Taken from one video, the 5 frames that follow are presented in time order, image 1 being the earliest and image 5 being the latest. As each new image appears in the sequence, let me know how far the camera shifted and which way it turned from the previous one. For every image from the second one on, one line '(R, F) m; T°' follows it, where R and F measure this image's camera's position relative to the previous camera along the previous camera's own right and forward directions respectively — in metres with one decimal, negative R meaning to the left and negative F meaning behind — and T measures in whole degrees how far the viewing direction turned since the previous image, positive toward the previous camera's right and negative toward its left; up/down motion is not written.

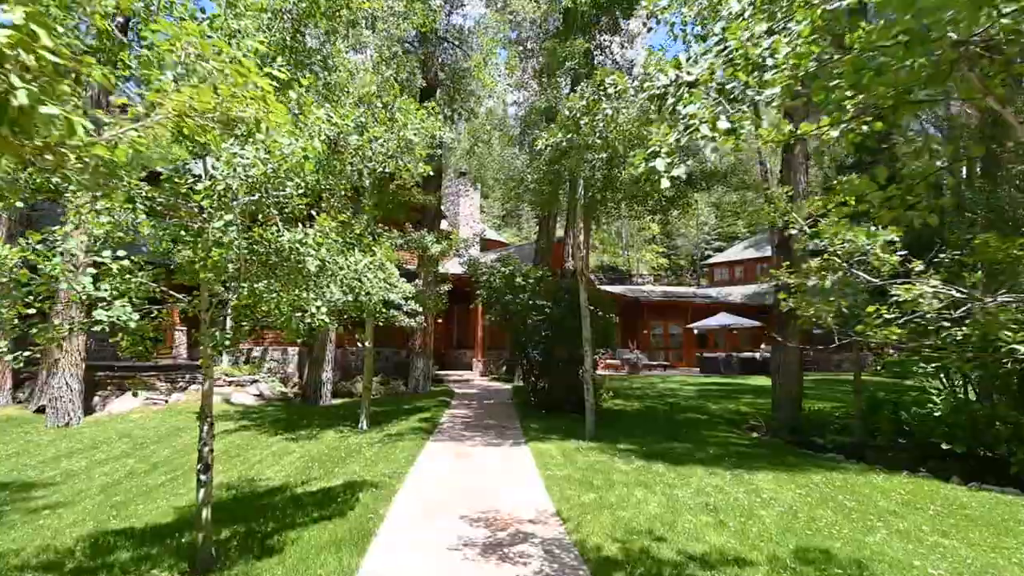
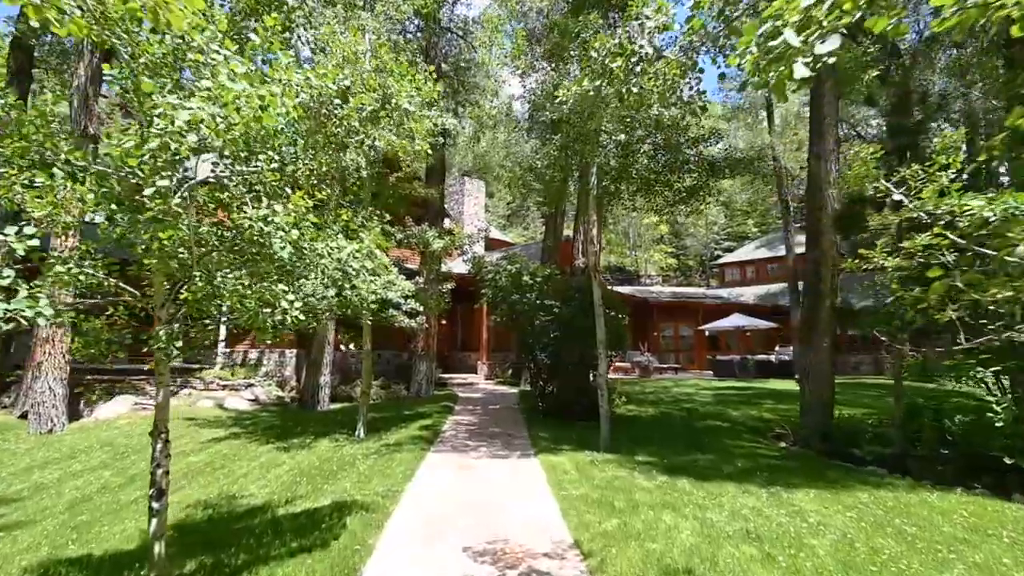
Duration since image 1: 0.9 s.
(0.0, +0.8) m; 0°
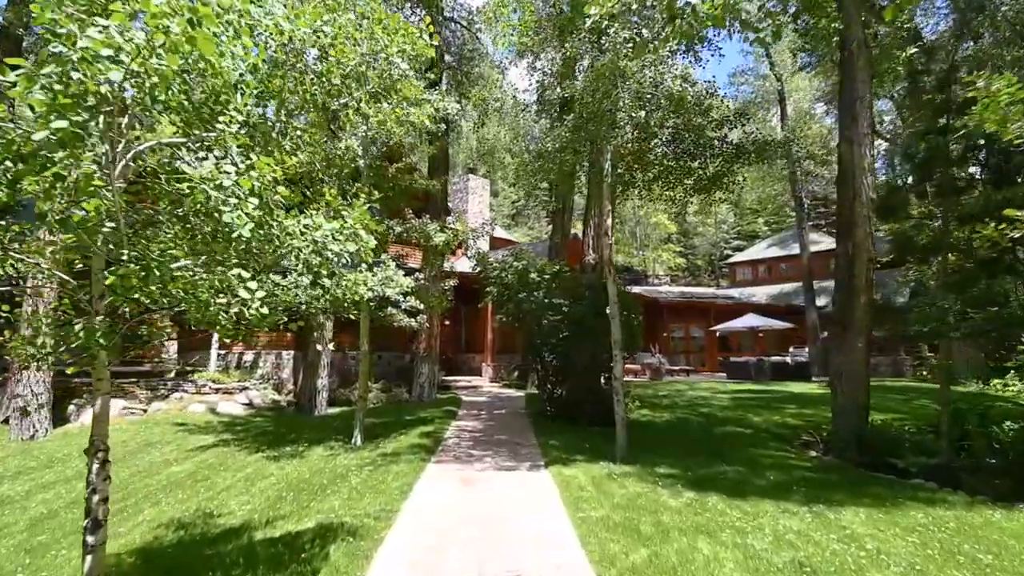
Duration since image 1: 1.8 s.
(0.0, +0.8) m; 0°
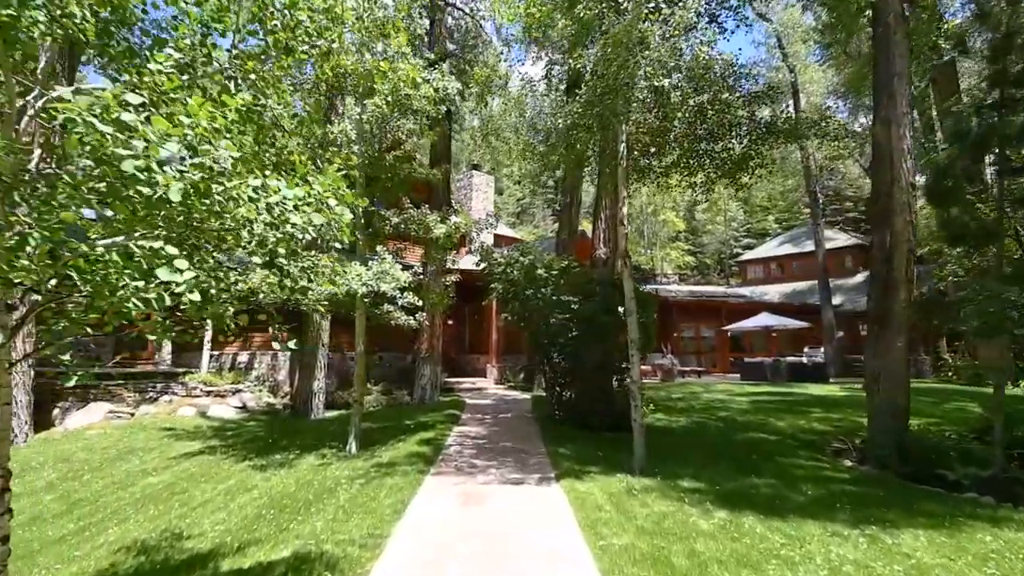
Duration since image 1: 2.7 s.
(0.0, +0.8) m; 0°
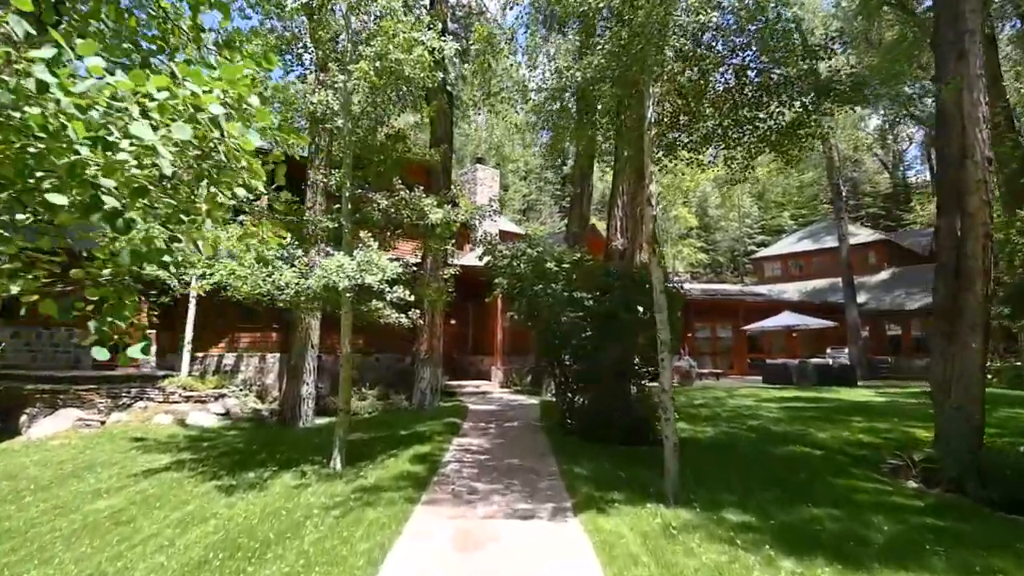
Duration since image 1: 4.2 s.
(0.0, +1.2) m; -1°
